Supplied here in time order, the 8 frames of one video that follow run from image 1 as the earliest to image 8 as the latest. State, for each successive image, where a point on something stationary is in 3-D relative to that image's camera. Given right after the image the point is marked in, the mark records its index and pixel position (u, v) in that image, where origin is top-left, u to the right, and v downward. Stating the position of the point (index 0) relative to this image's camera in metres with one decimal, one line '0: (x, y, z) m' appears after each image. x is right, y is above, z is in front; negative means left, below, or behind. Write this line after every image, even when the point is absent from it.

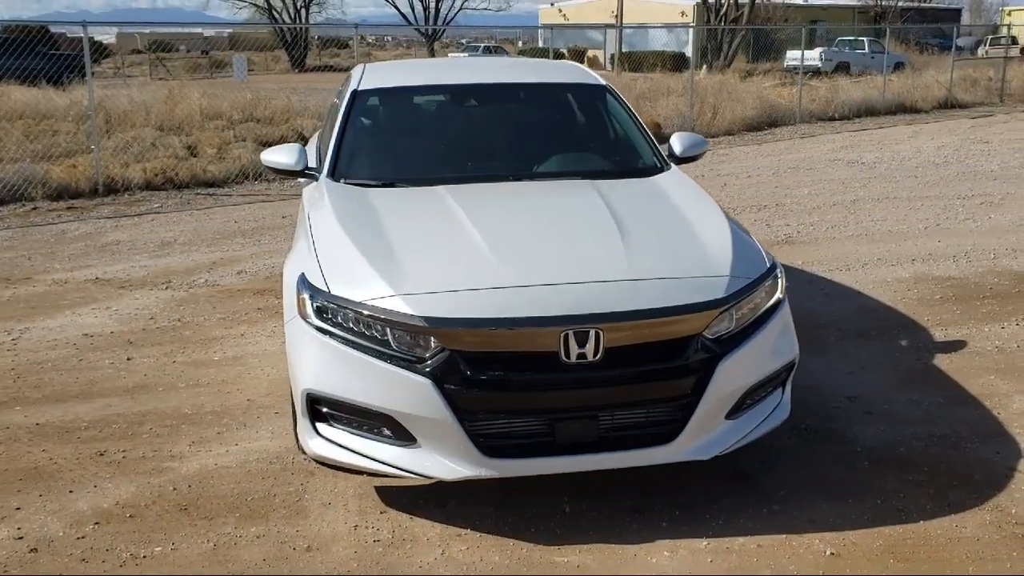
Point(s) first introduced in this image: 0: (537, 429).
0: (+0.1, -0.5, +3.4) m
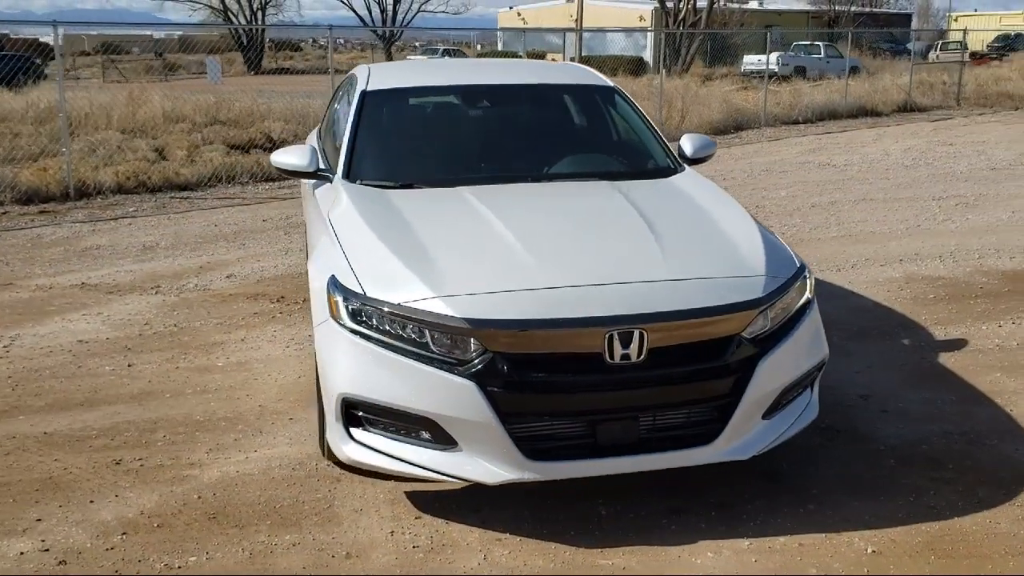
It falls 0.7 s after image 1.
0: (+0.2, -0.5, +3.3) m
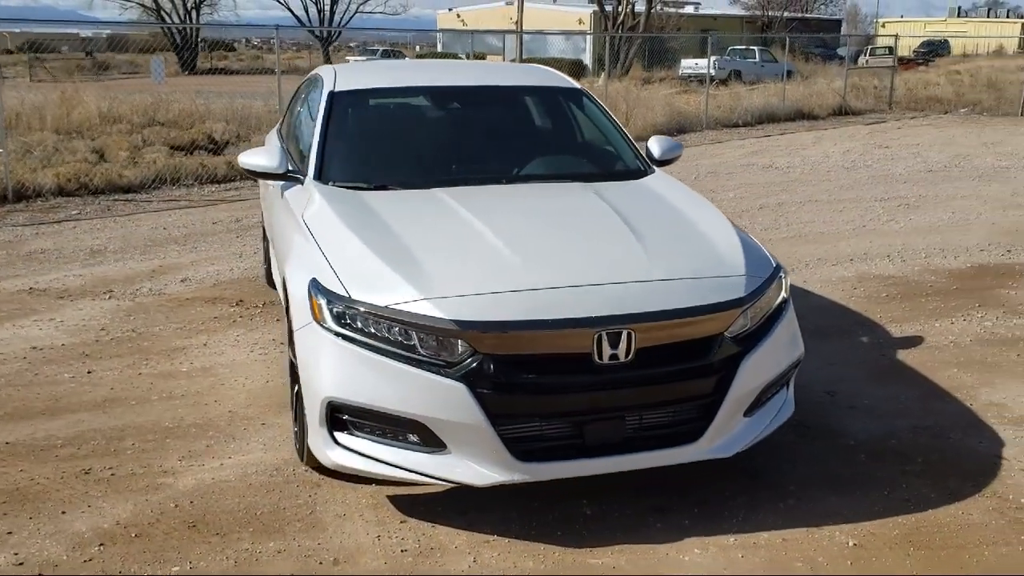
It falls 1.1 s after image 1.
0: (+0.2, -0.5, +3.4) m
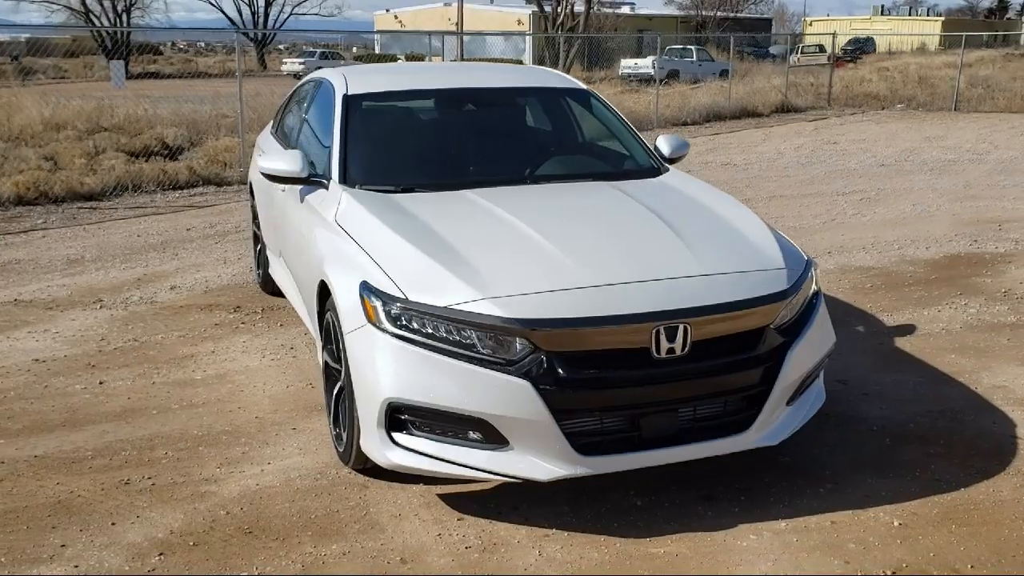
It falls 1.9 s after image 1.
0: (+0.4, -0.5, +3.4) m
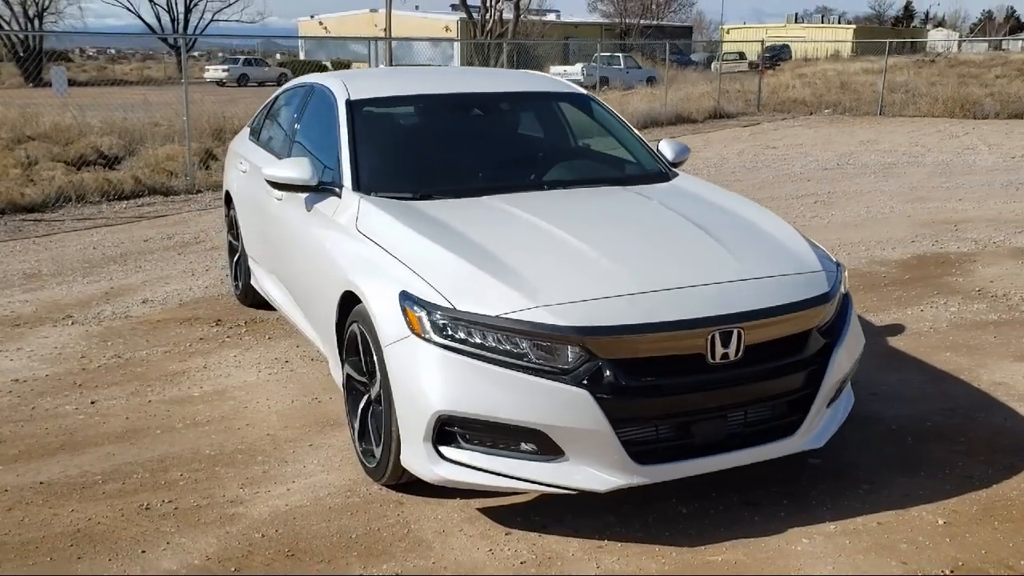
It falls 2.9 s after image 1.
0: (+0.6, -0.5, +3.4) m
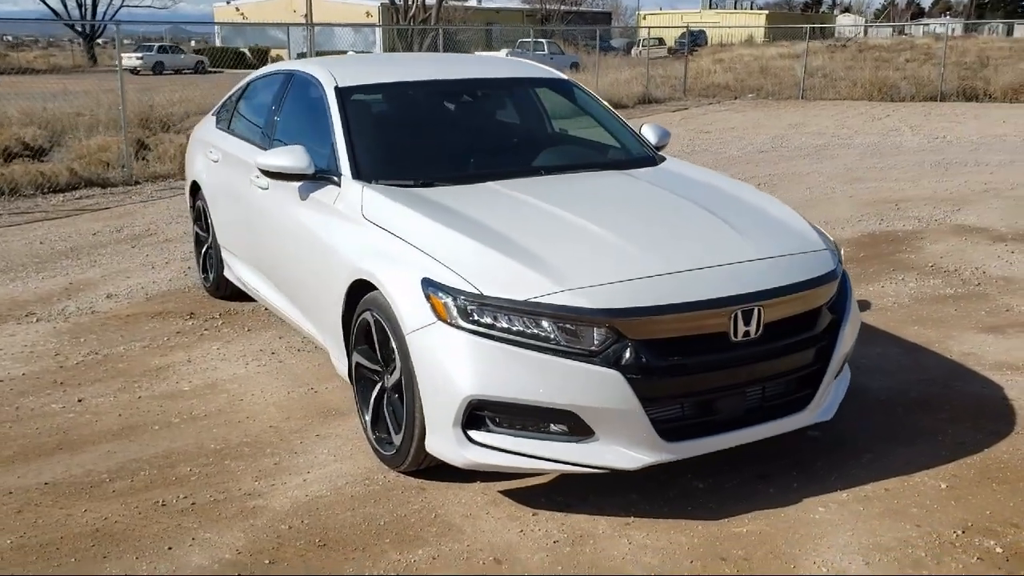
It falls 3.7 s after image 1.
0: (+0.7, -0.4, +3.5) m
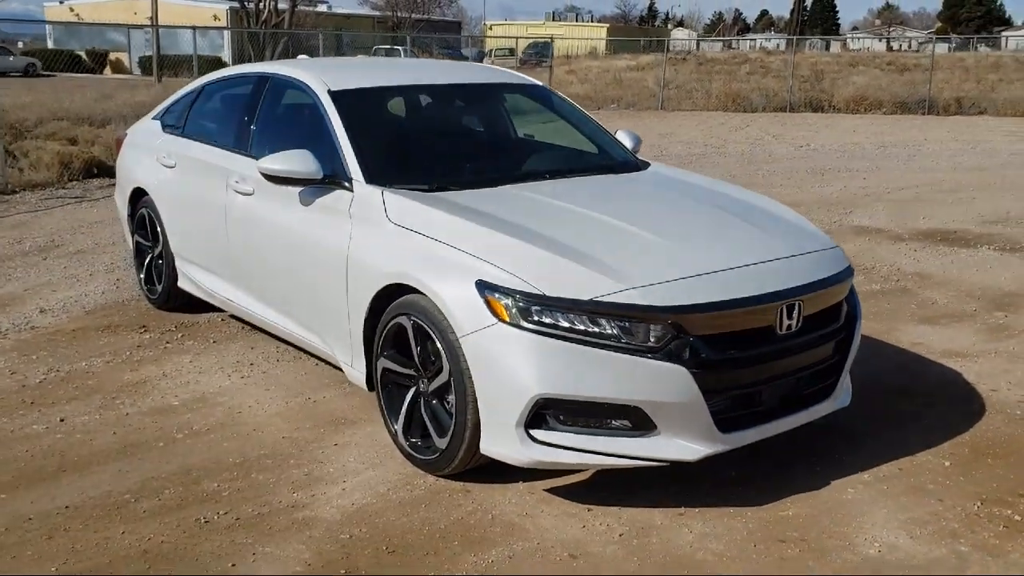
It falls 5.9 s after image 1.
0: (+0.9, -0.4, +3.6) m
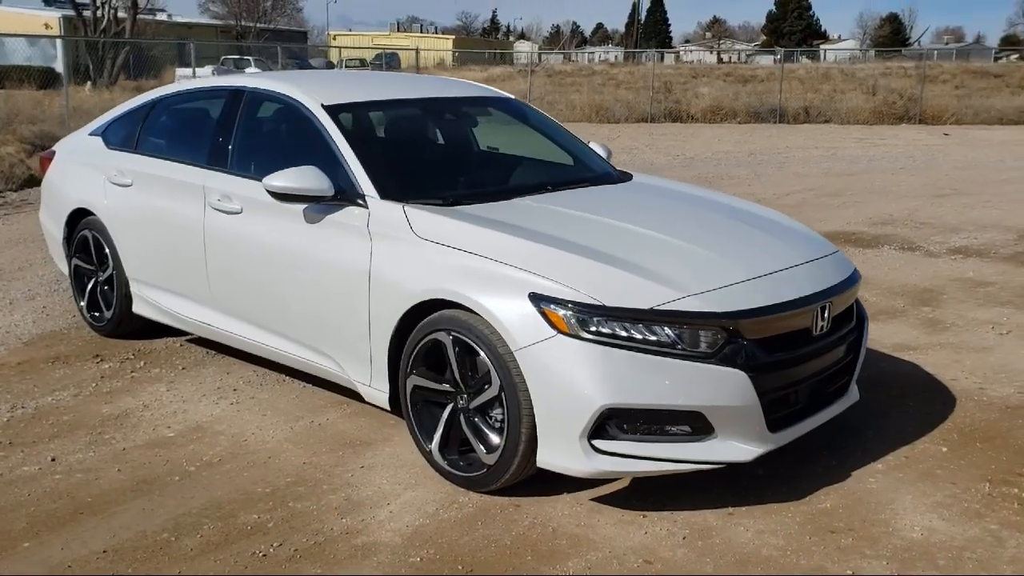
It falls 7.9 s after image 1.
0: (+1.1, -0.4, +3.8) m
